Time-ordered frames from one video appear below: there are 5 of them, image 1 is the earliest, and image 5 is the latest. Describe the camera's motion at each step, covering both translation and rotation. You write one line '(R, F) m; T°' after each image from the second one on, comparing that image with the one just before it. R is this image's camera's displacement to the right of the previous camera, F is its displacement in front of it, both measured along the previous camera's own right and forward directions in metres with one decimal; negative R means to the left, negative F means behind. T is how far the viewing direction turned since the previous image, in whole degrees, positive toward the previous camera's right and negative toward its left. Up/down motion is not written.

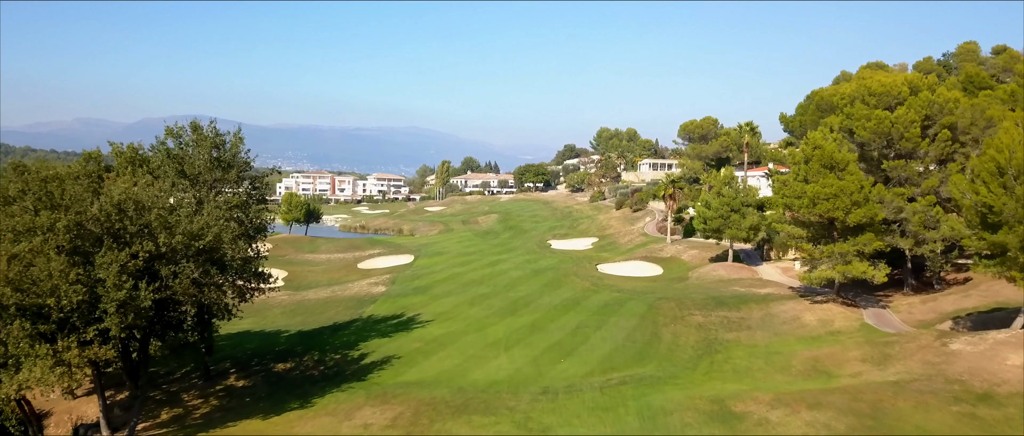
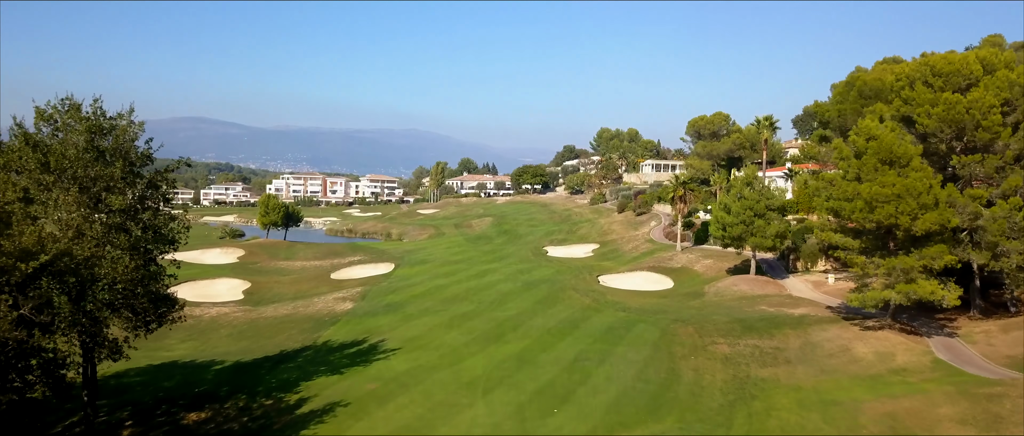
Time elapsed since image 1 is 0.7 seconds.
(+0.6, +5.5) m; 0°
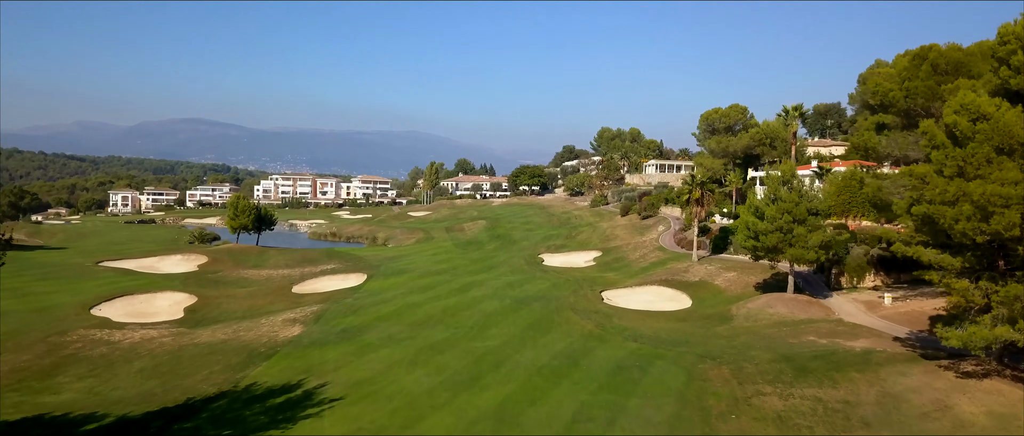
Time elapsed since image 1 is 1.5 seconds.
(+0.6, +6.3) m; 0°
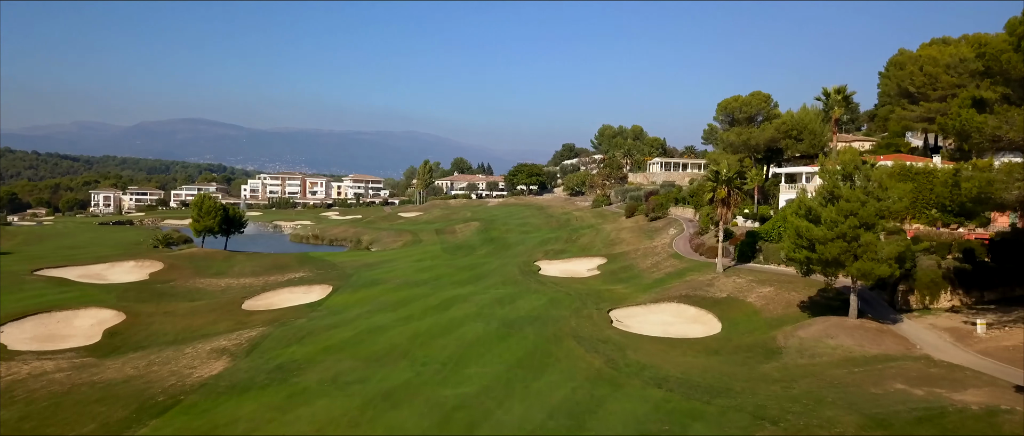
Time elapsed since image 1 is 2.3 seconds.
(+0.5, +6.3) m; 0°
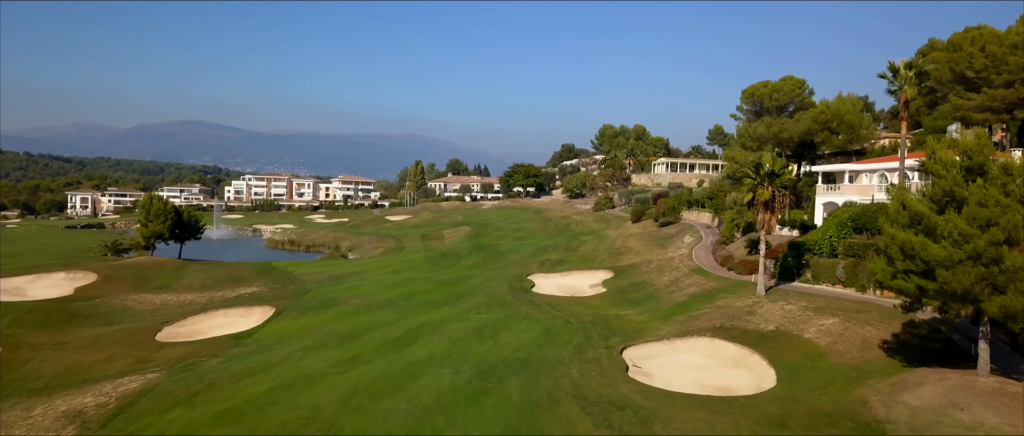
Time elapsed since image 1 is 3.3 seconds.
(+0.6, +7.2) m; 0°
